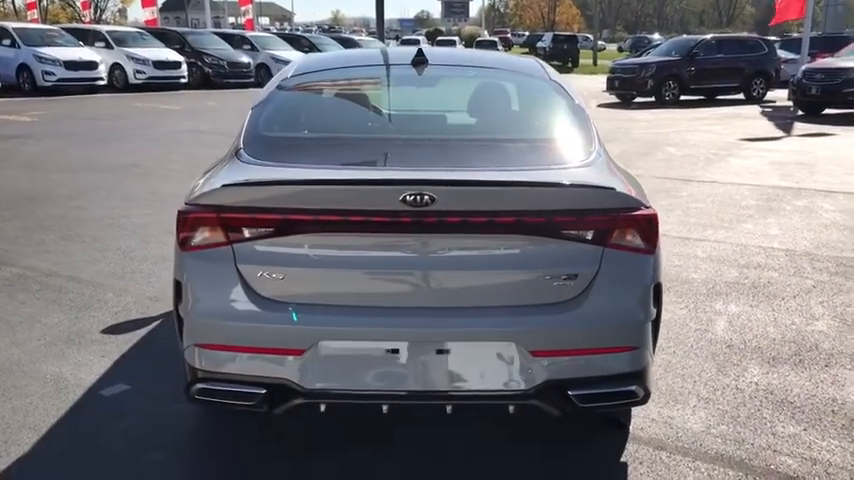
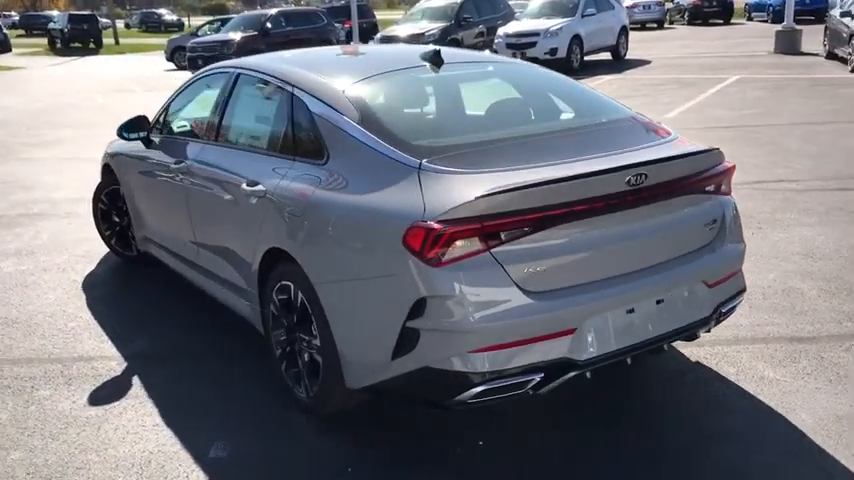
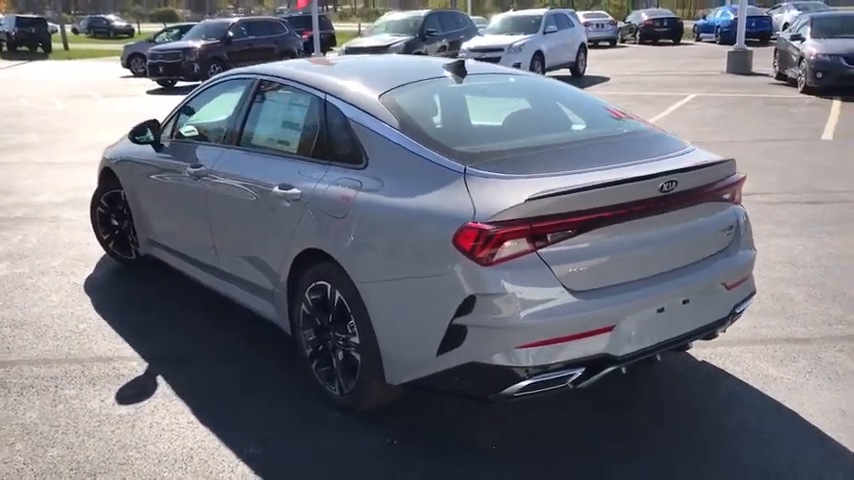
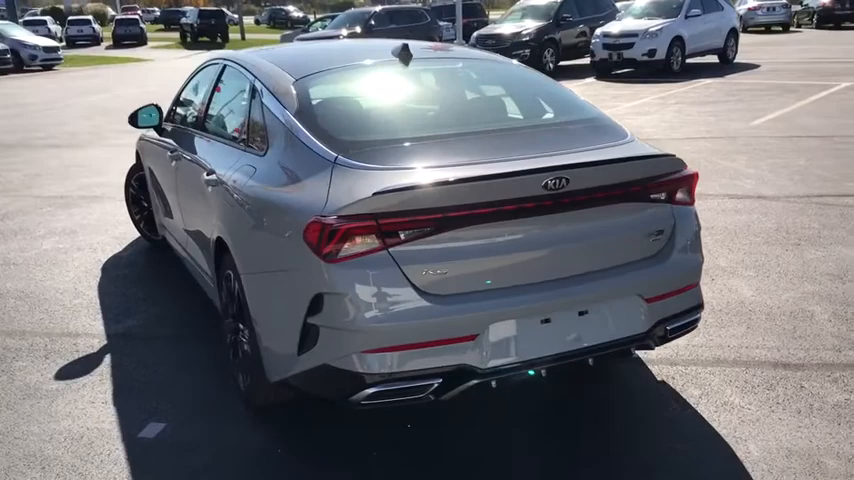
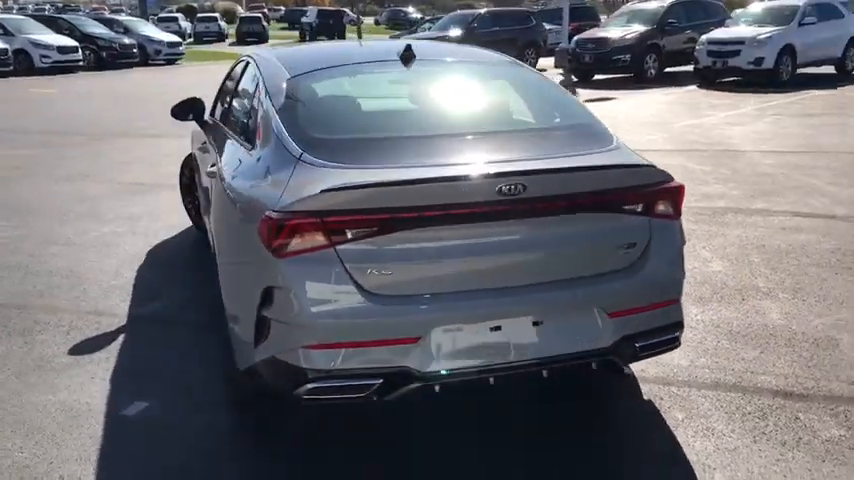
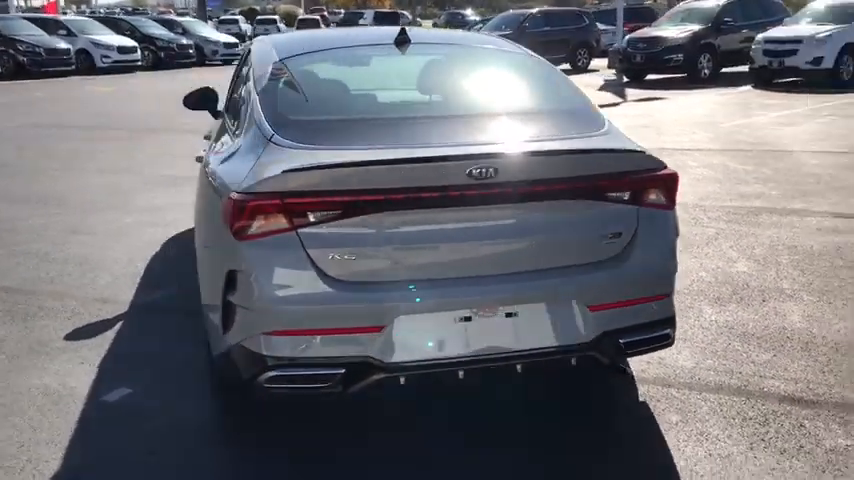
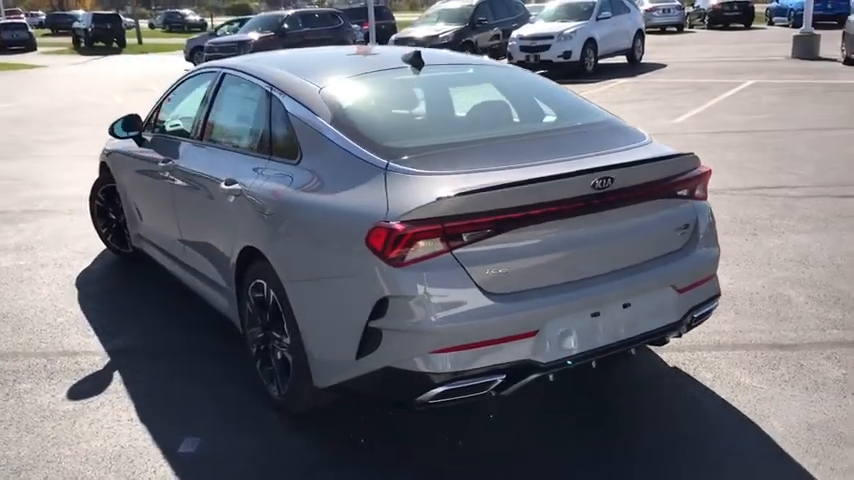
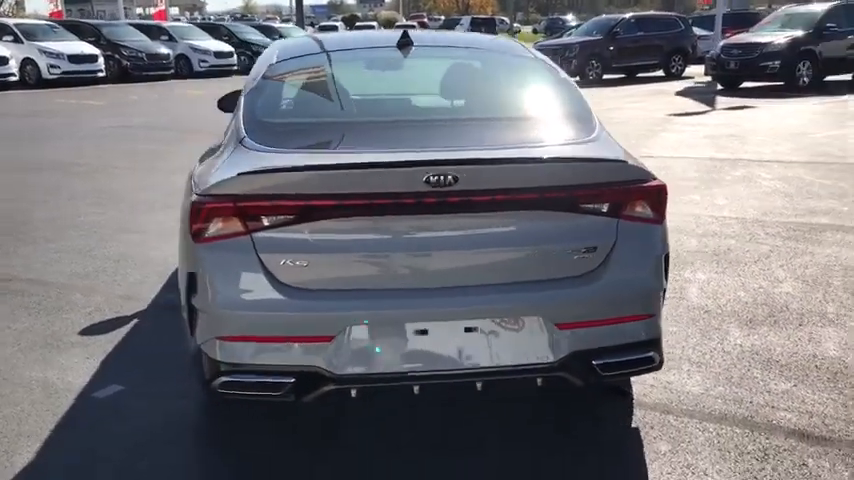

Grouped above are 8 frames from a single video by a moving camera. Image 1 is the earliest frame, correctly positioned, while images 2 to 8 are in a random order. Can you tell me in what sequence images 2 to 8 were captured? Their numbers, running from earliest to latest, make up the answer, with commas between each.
8, 6, 5, 4, 7, 2, 3
